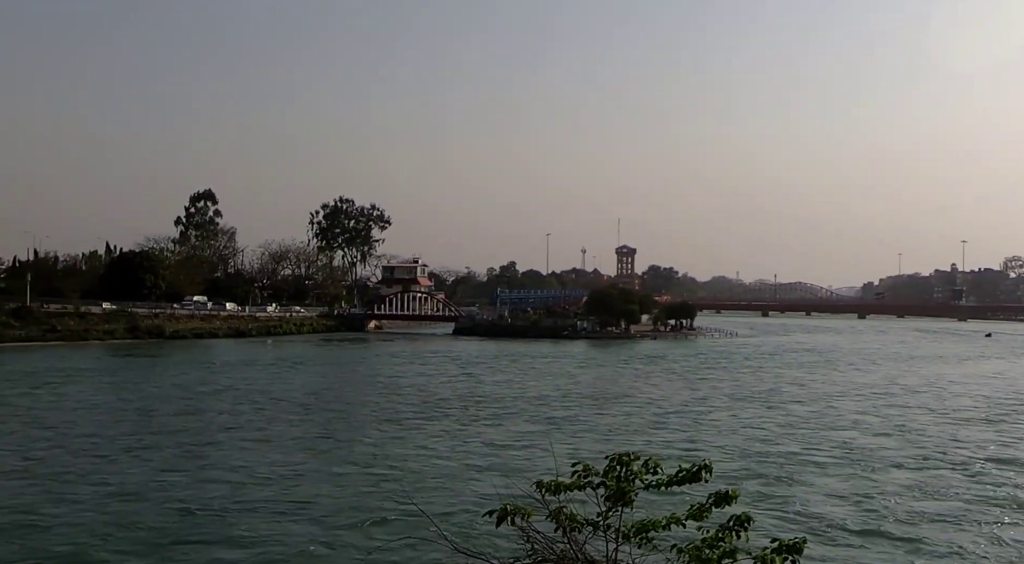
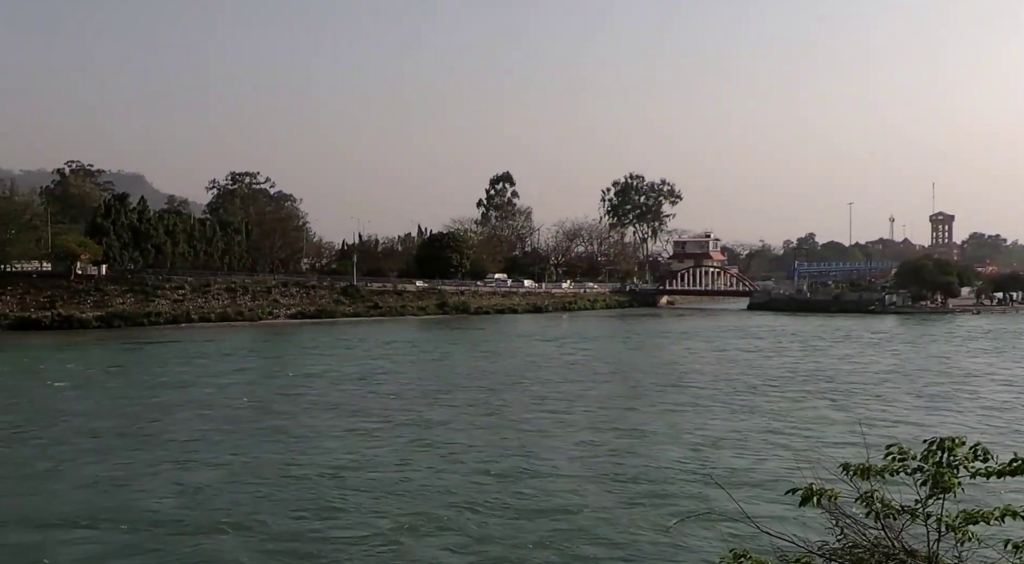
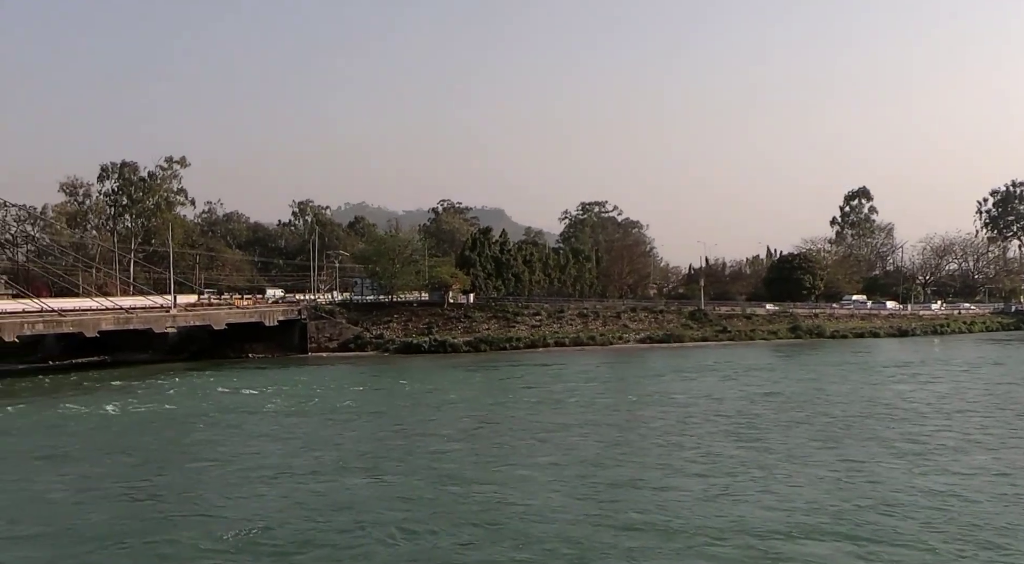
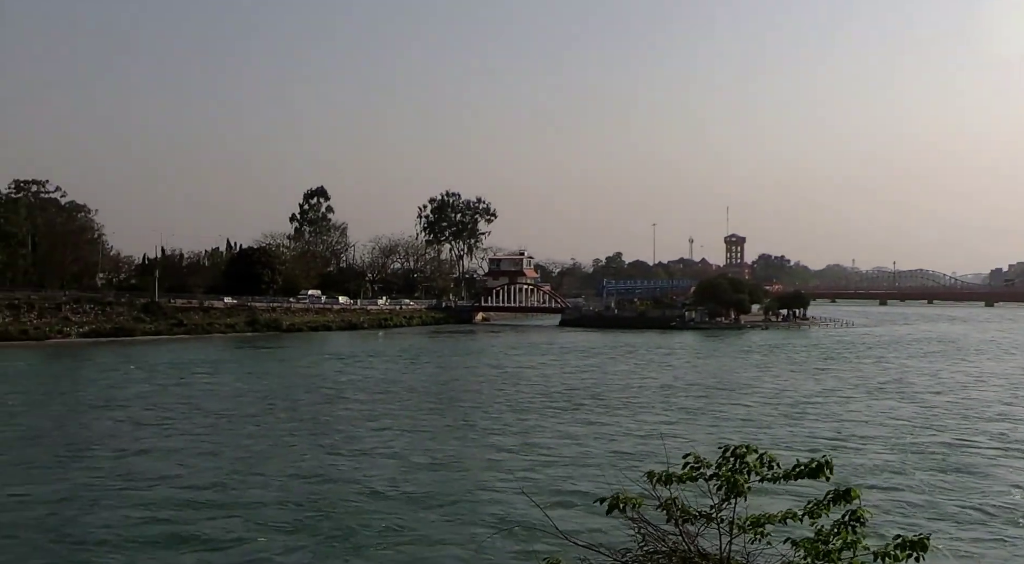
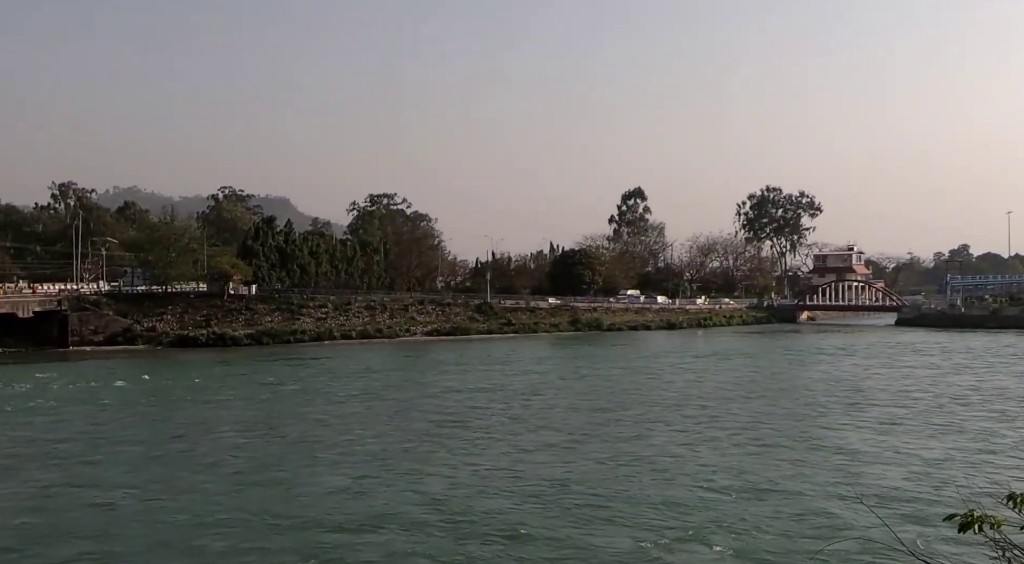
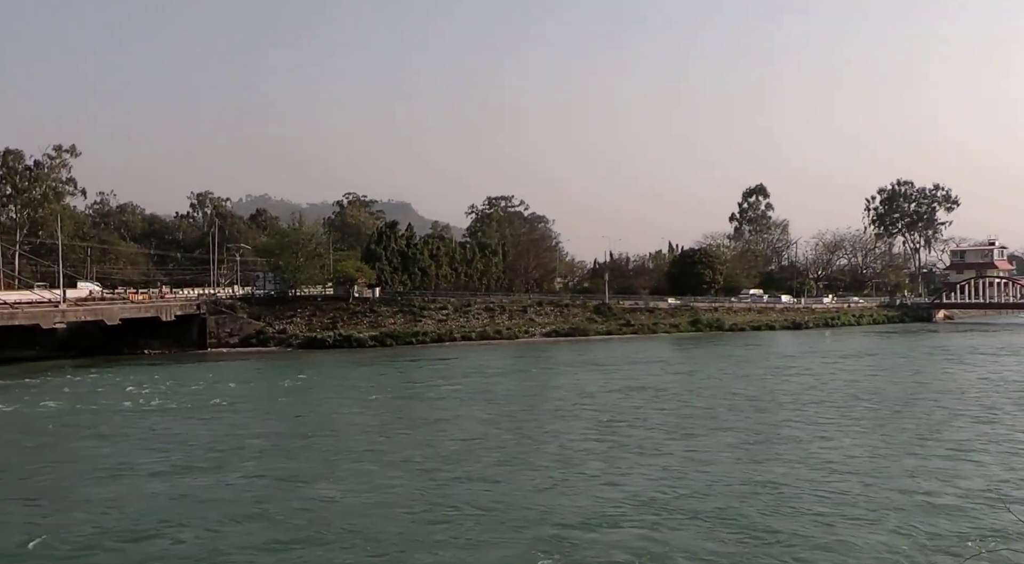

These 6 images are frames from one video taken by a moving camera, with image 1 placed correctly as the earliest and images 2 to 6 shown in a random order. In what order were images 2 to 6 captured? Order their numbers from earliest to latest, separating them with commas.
4, 2, 5, 6, 3
